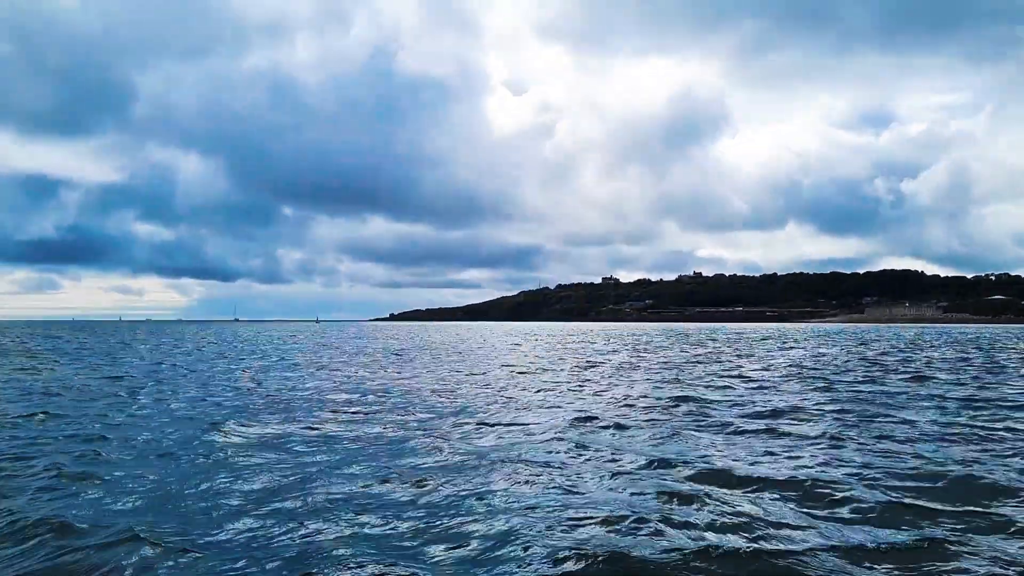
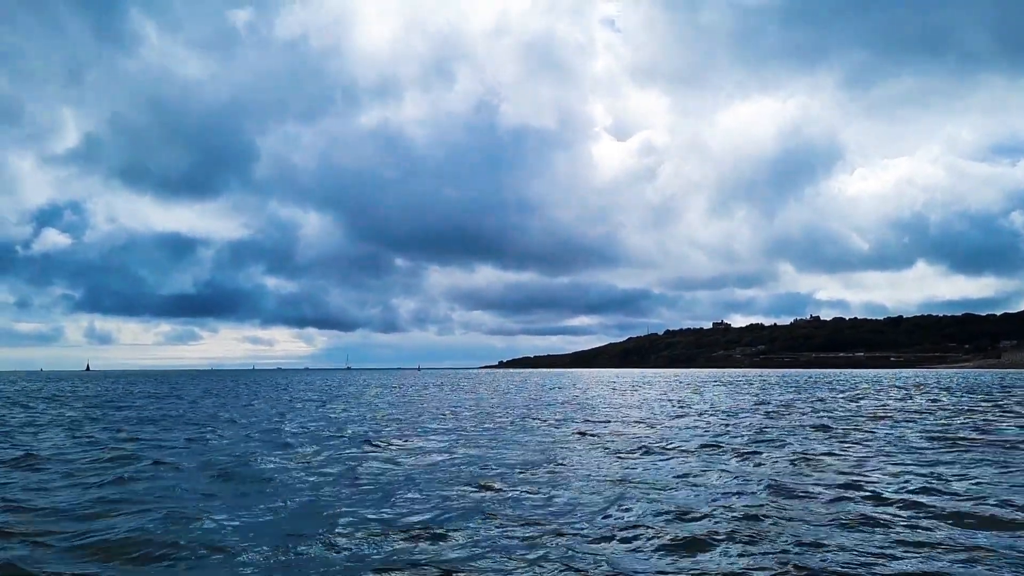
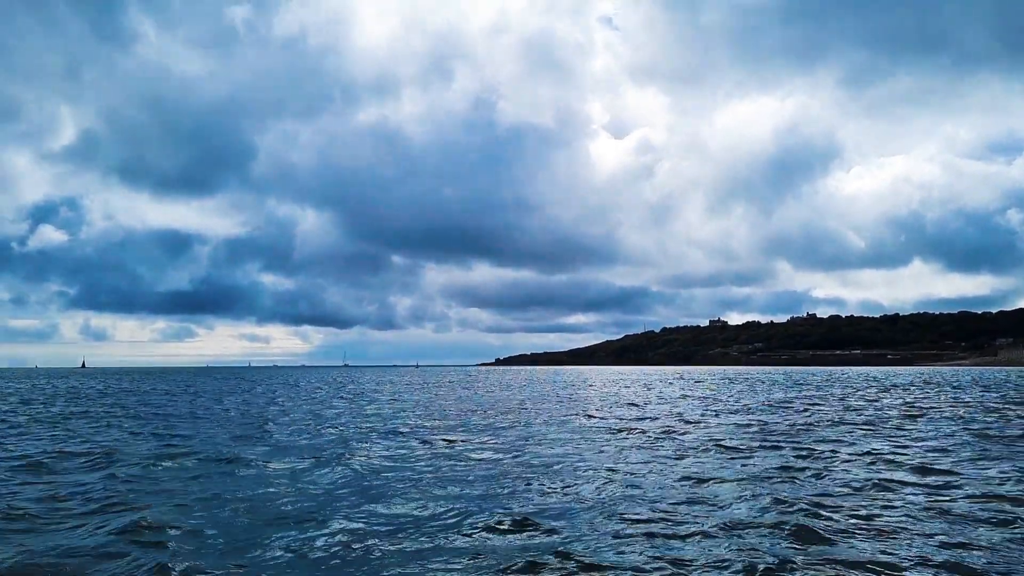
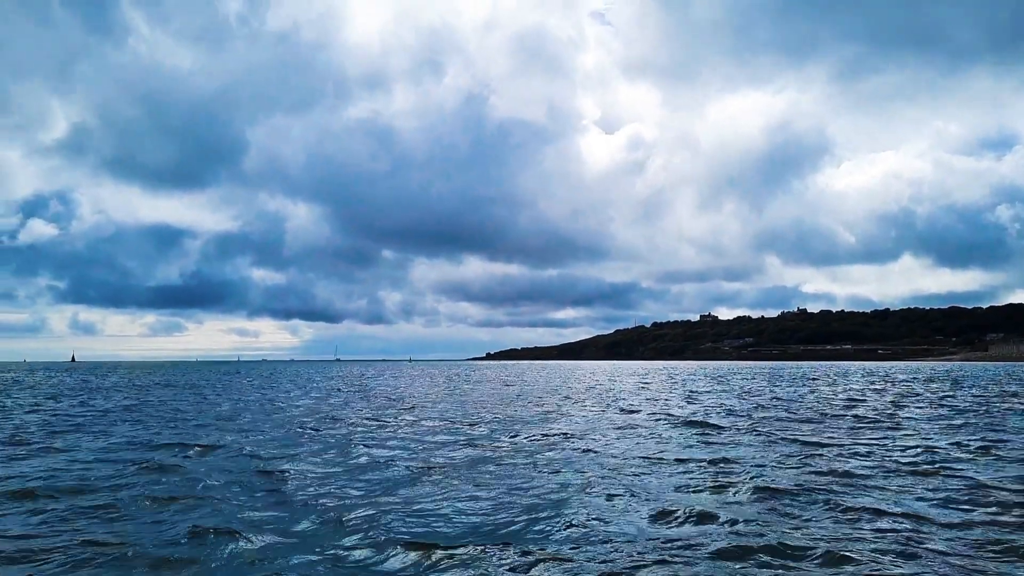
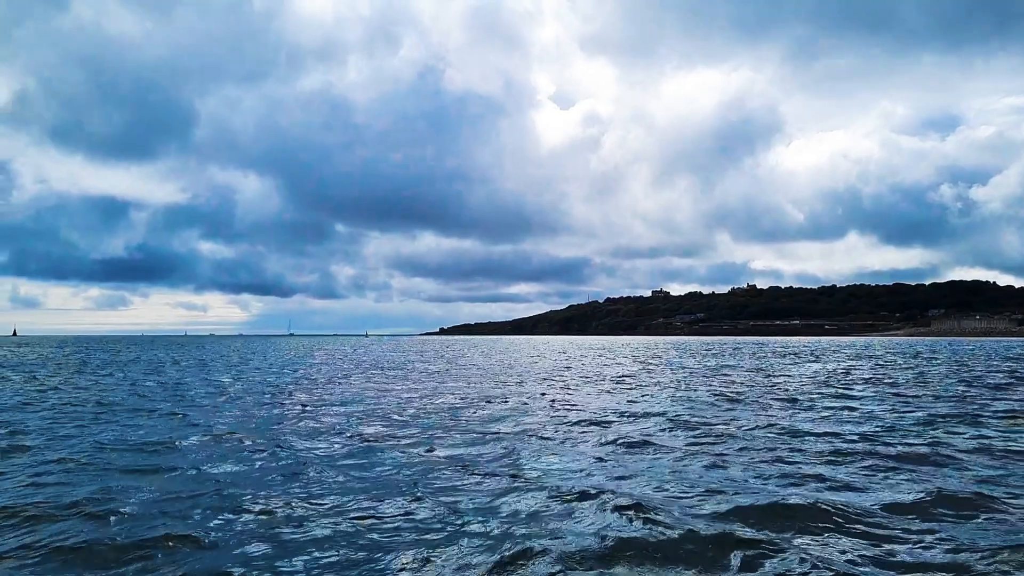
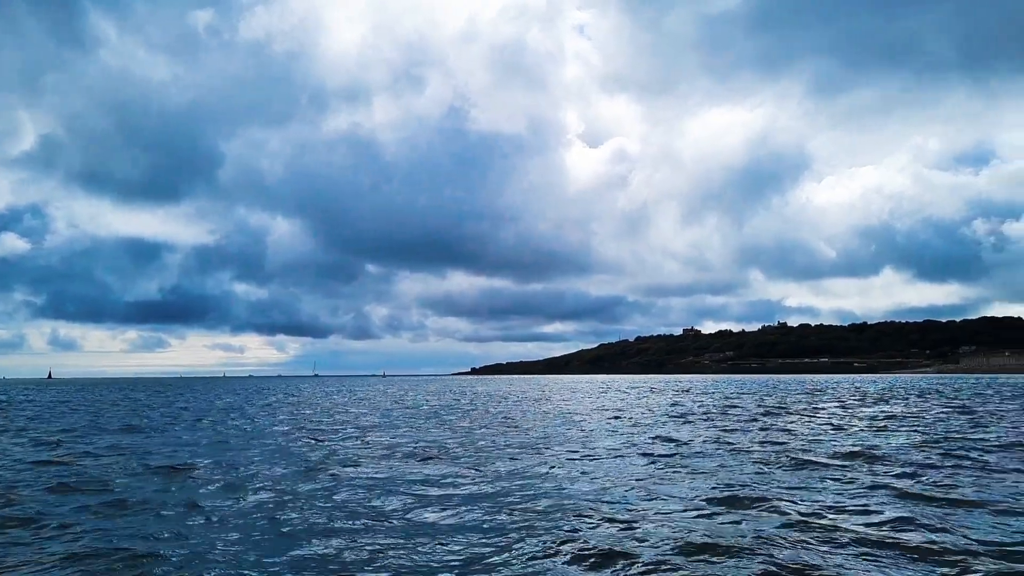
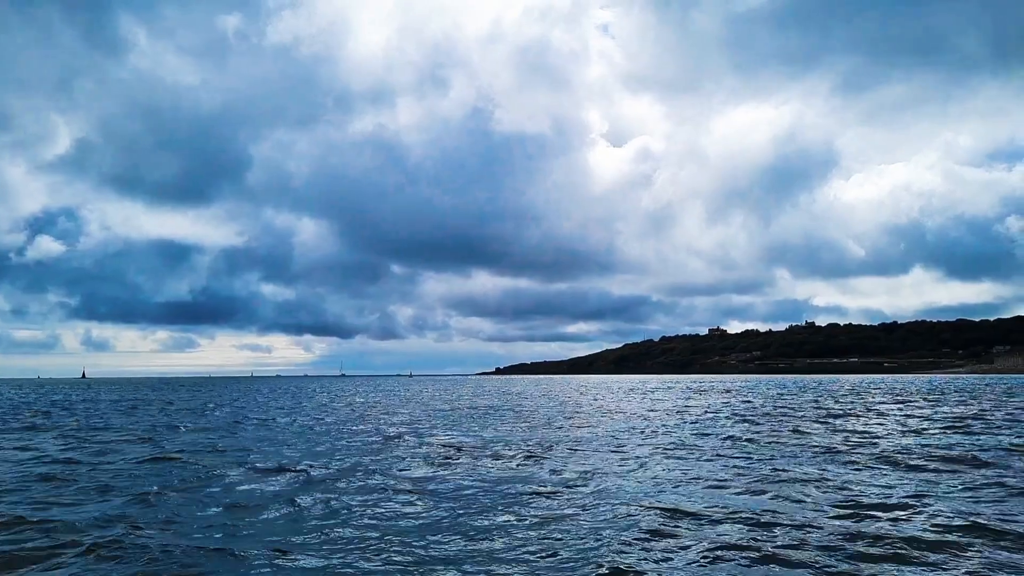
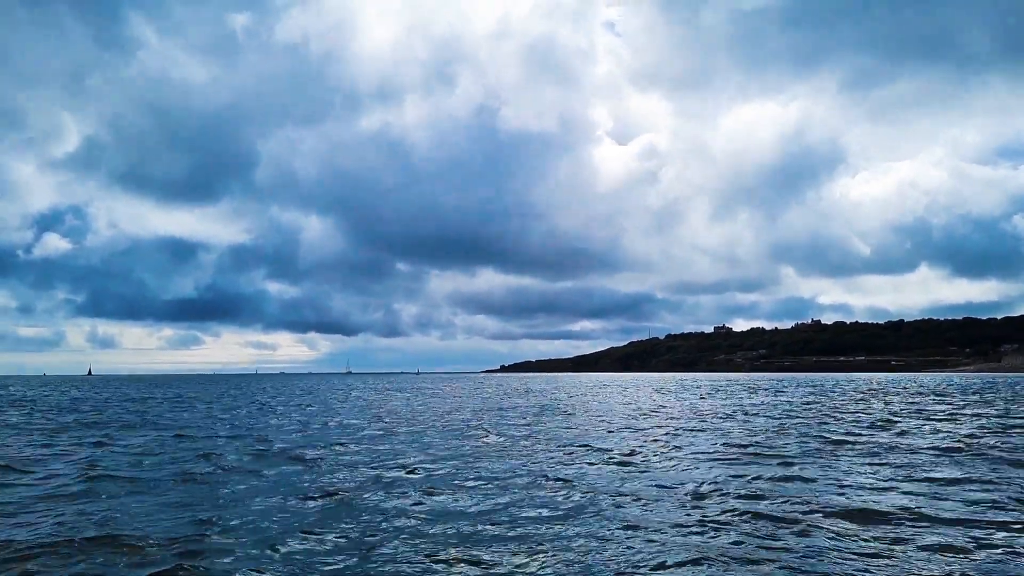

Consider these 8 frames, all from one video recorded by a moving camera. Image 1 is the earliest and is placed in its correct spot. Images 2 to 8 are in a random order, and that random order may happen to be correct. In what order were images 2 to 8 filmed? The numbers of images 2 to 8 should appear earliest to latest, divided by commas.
5, 4, 3, 2, 8, 7, 6
